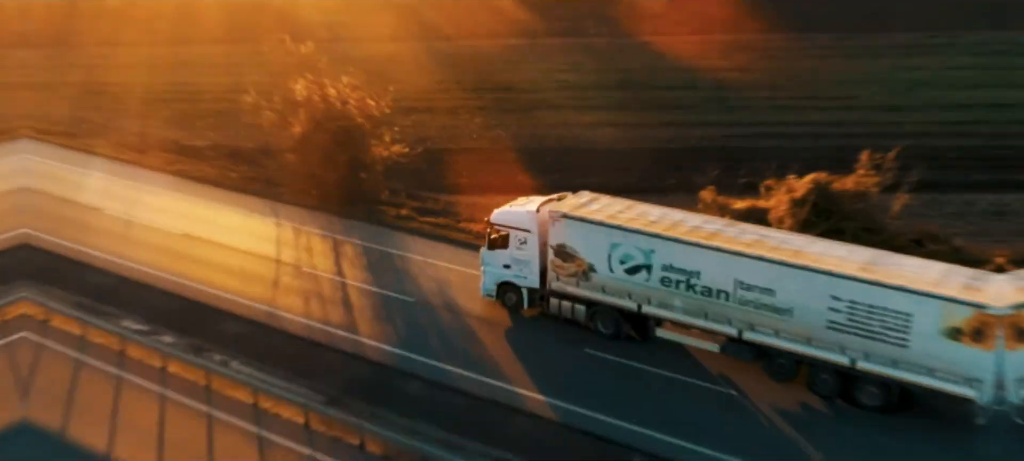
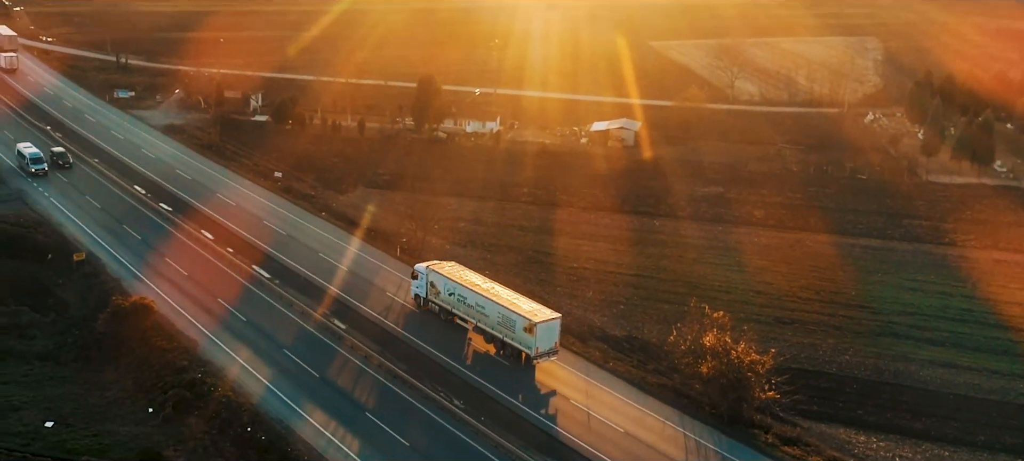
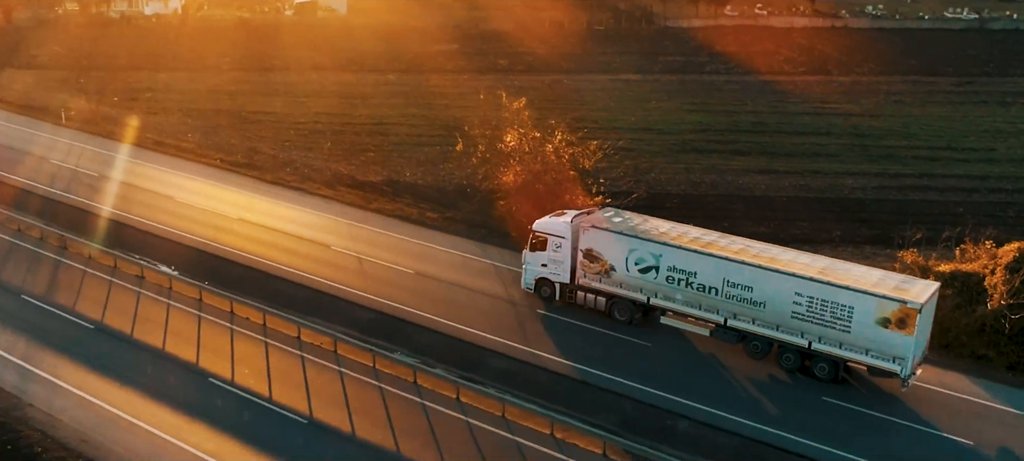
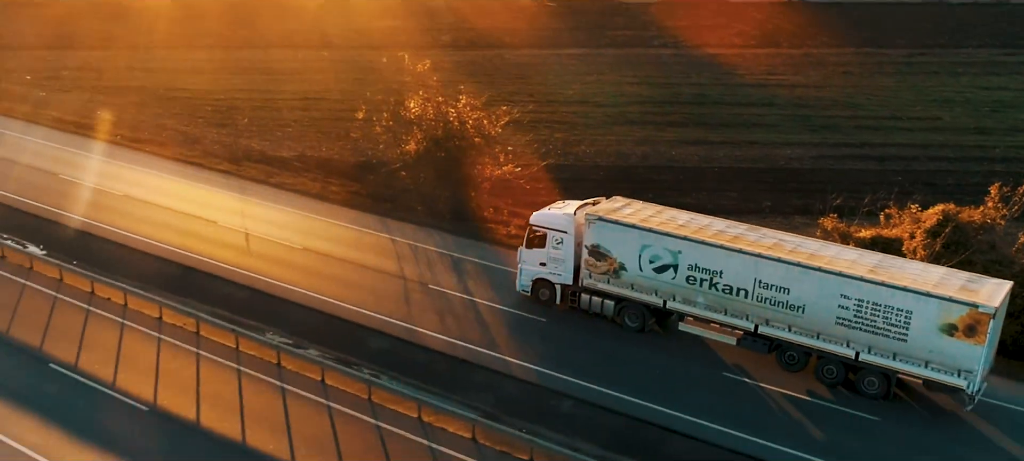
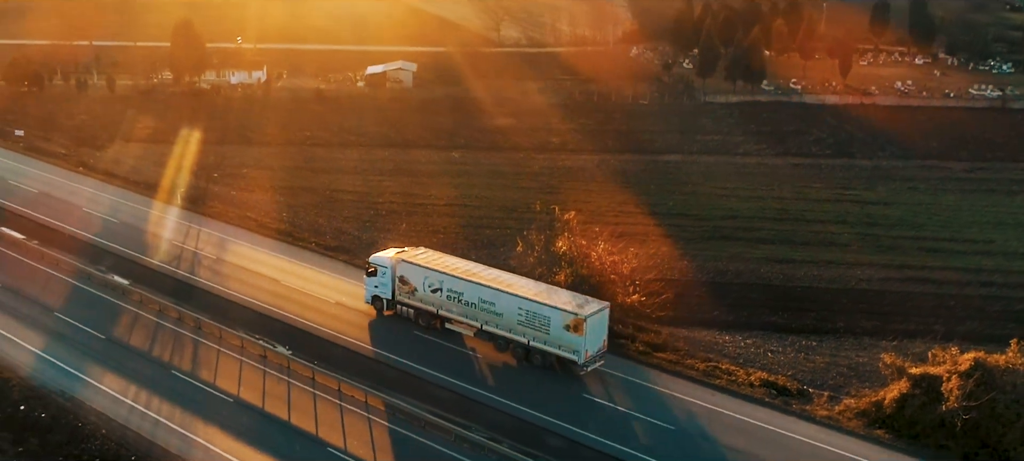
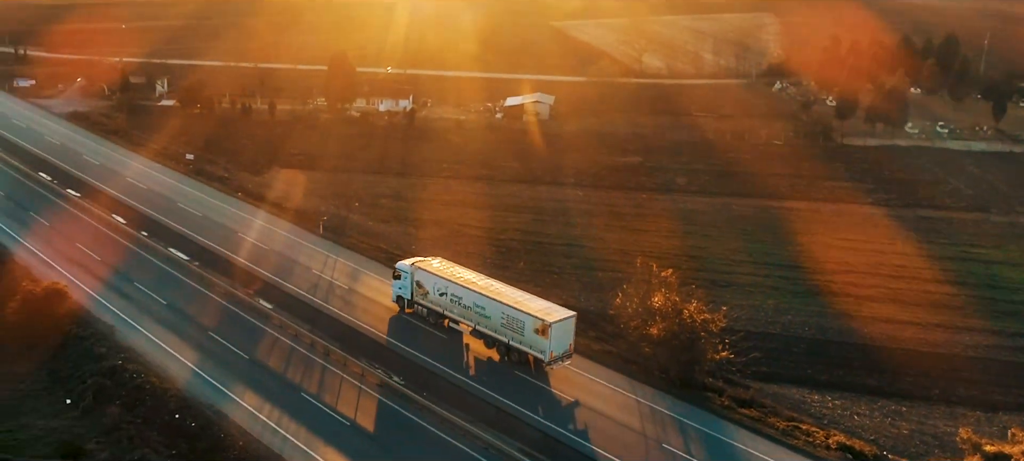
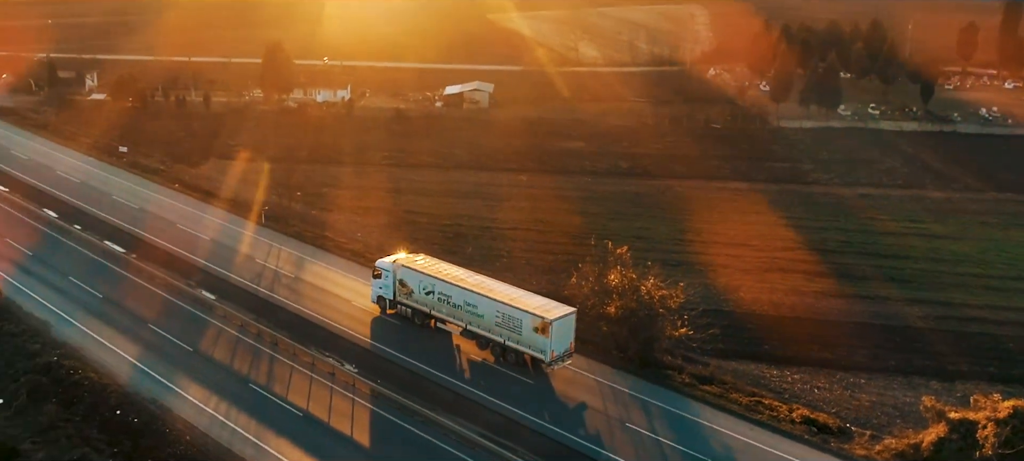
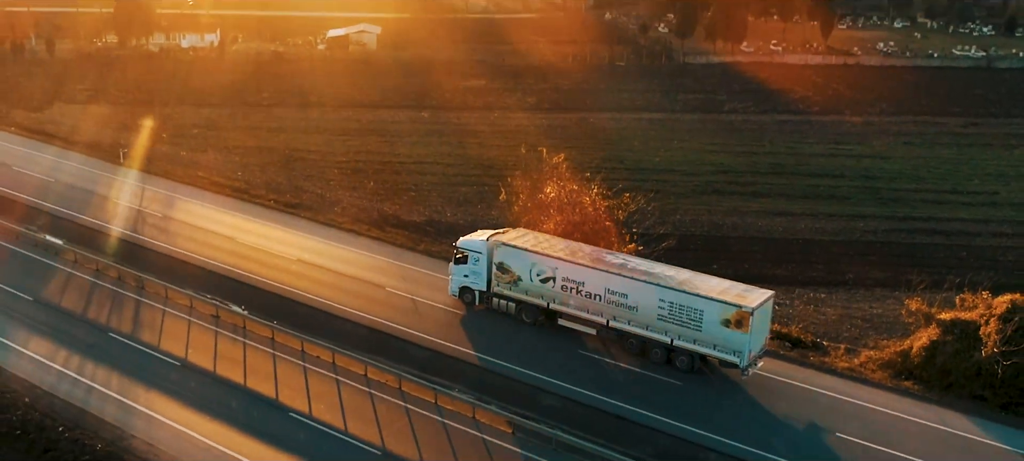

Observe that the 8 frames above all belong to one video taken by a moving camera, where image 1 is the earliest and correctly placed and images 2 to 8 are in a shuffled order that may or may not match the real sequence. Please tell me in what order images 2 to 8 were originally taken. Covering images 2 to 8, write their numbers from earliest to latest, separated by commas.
4, 3, 8, 5, 7, 6, 2
